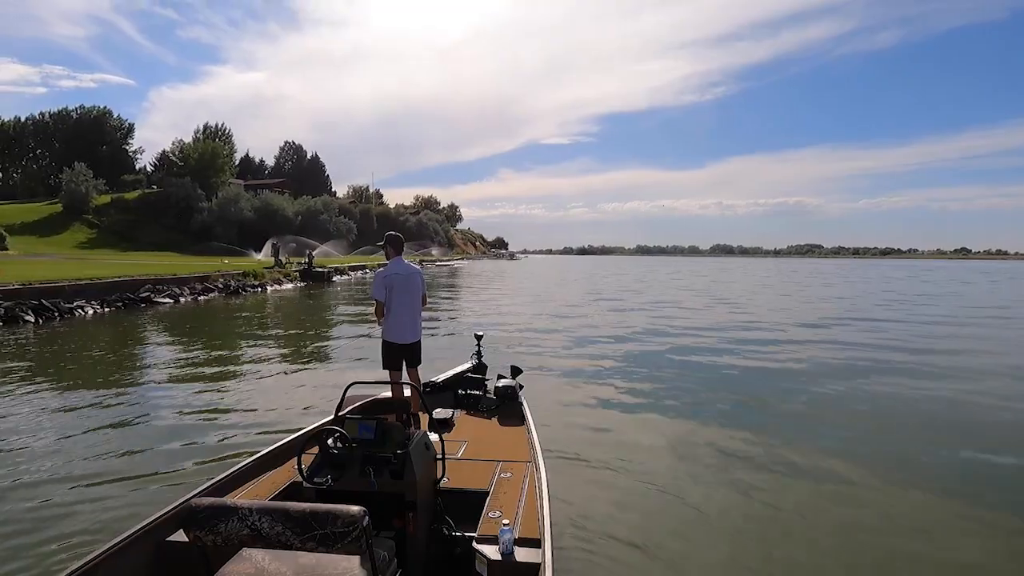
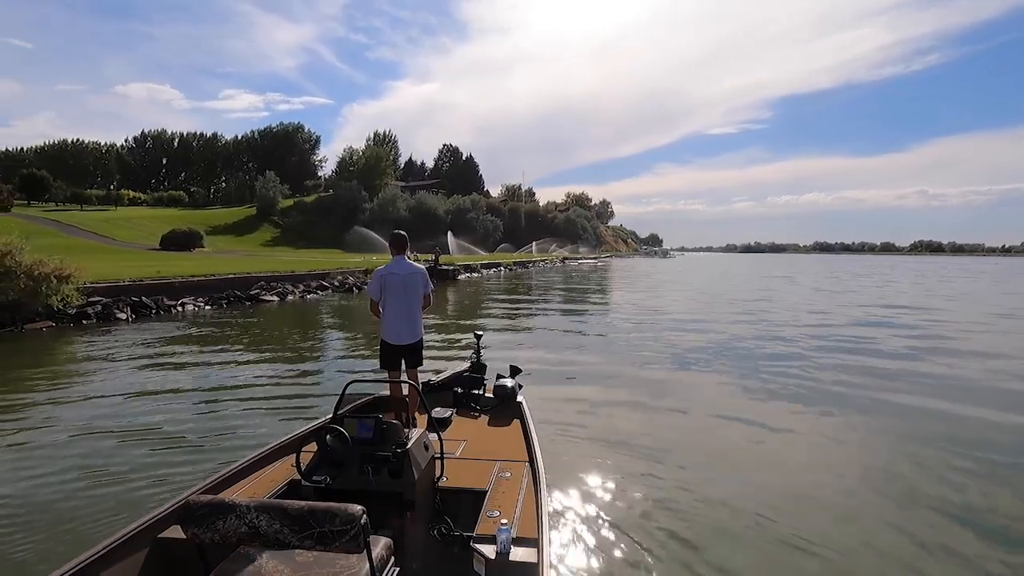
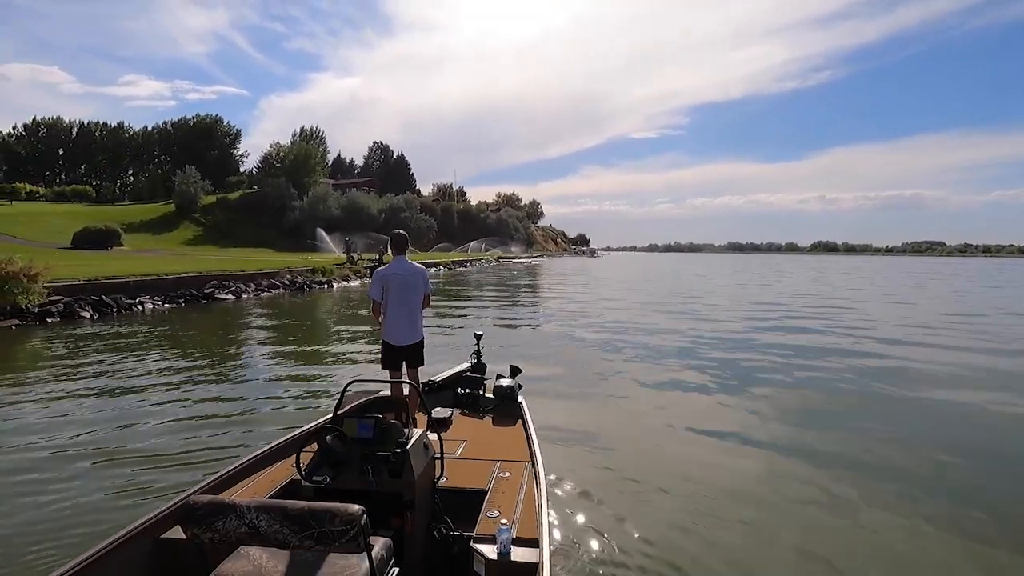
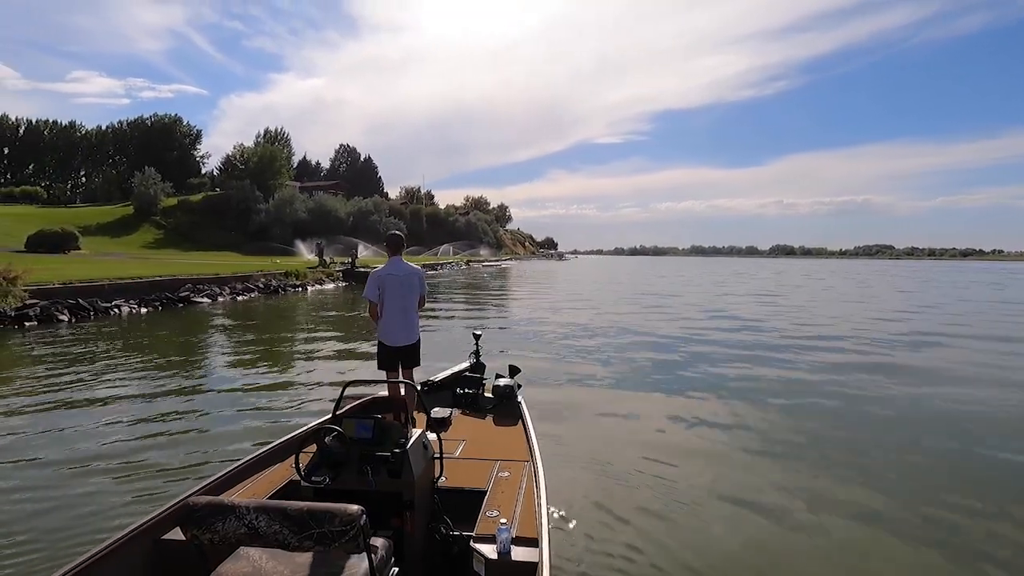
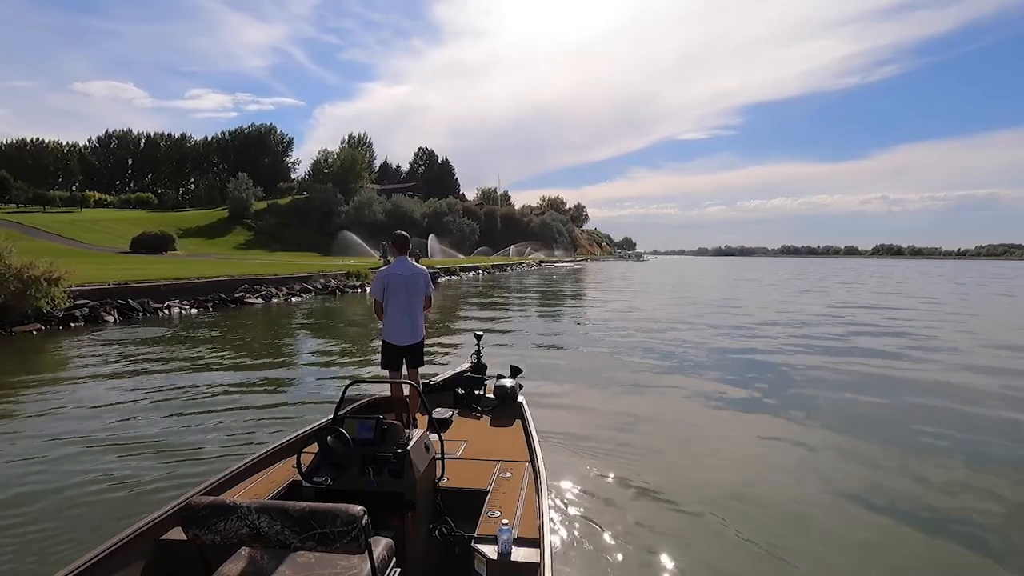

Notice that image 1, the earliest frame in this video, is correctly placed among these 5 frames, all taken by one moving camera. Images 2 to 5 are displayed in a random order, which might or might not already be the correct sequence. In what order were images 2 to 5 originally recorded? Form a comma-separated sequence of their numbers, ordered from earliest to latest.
4, 3, 5, 2
